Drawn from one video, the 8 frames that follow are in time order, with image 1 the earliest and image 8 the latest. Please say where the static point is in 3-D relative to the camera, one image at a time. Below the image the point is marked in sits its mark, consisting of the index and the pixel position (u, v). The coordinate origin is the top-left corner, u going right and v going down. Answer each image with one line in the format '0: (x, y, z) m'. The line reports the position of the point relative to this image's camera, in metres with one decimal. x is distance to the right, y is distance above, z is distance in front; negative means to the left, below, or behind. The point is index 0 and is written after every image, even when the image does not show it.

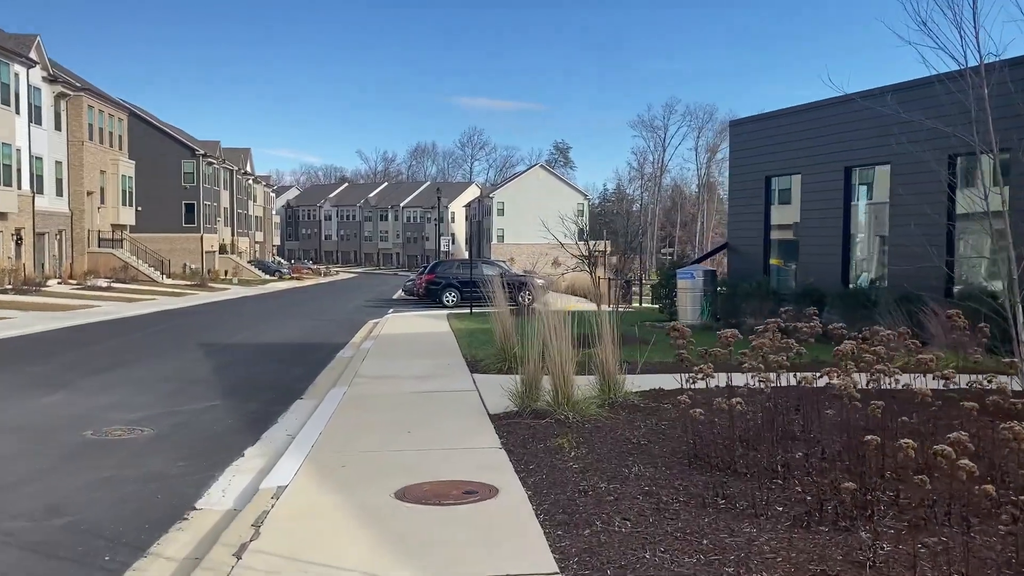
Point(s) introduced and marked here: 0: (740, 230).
0: (+4.5, +1.1, +17.4) m
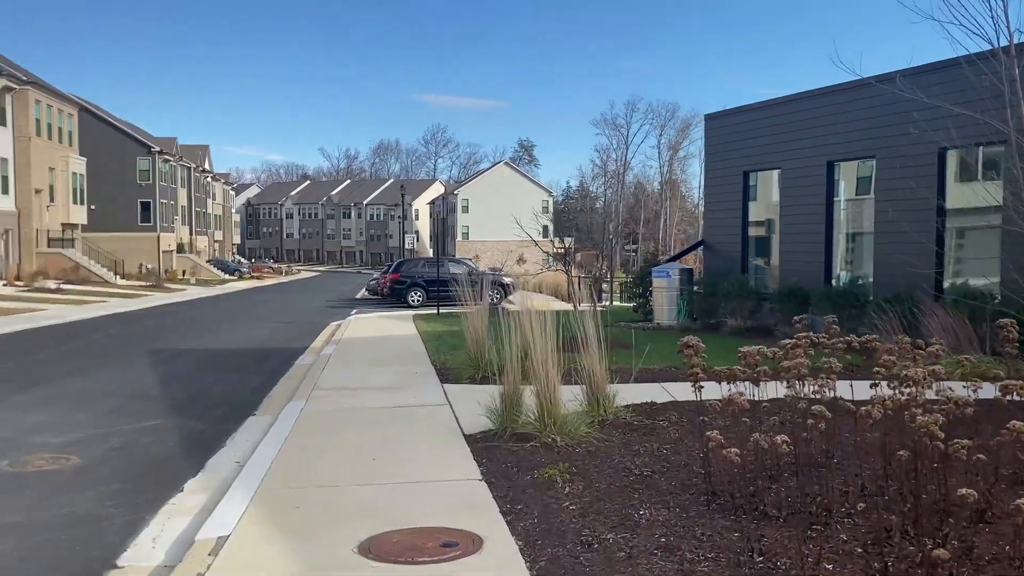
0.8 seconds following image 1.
0: (+3.9, +1.2, +16.8) m
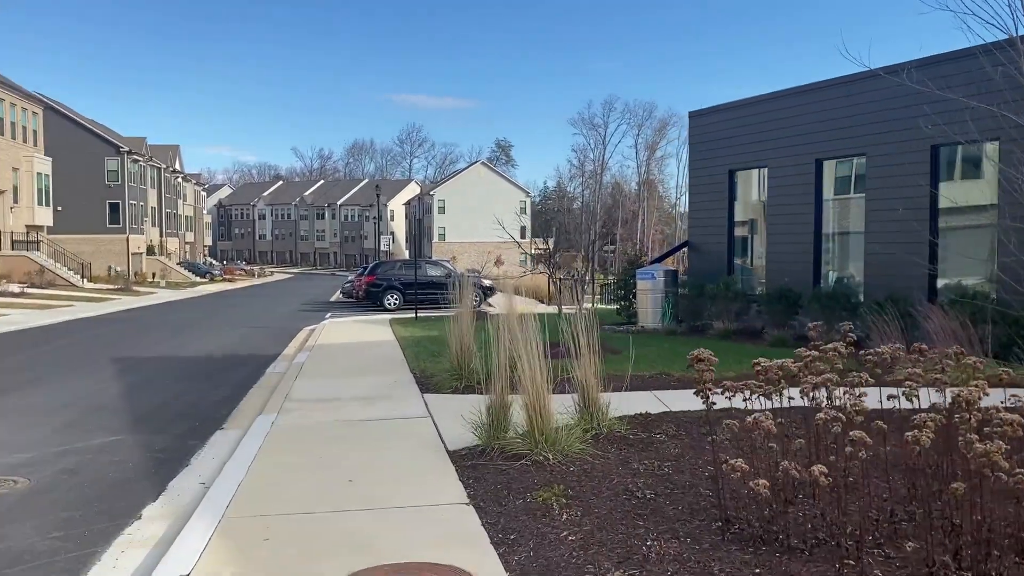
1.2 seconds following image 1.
0: (+3.5, +1.1, +16.5) m
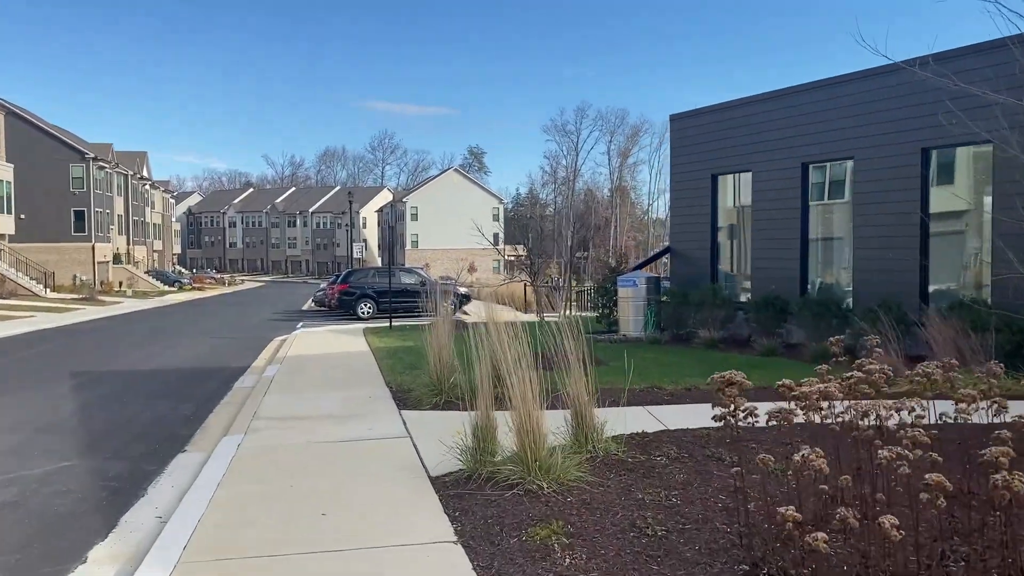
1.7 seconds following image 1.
0: (+3.1, +1.0, +16.1) m
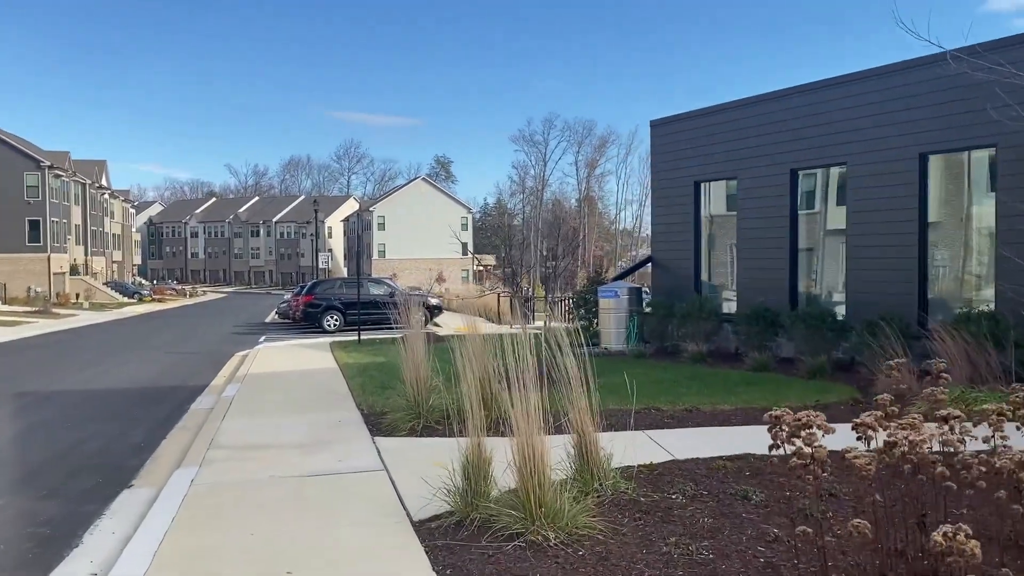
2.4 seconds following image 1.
0: (+2.7, +0.8, +15.5) m
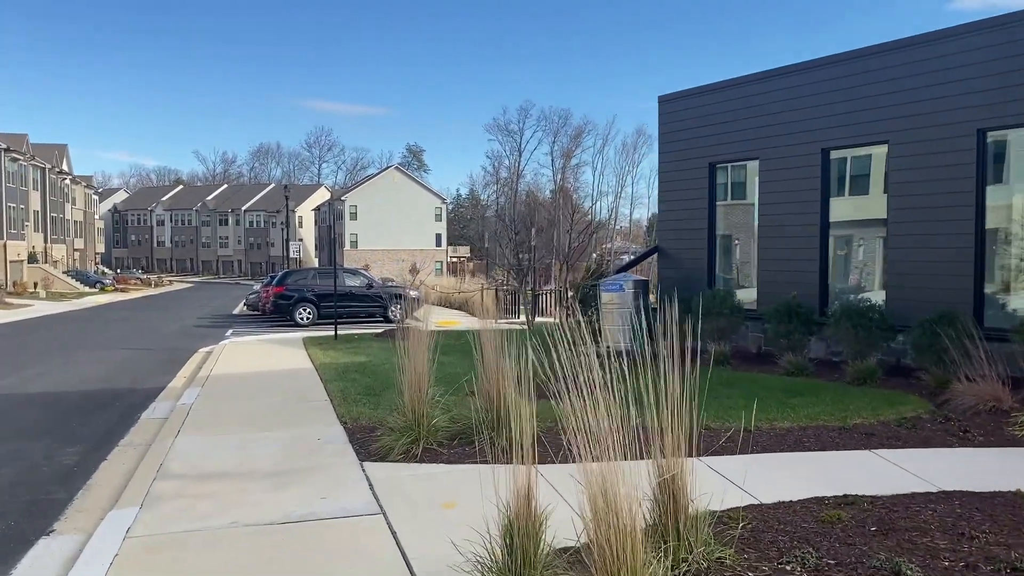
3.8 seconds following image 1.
0: (+2.6, +0.9, +14.1) m
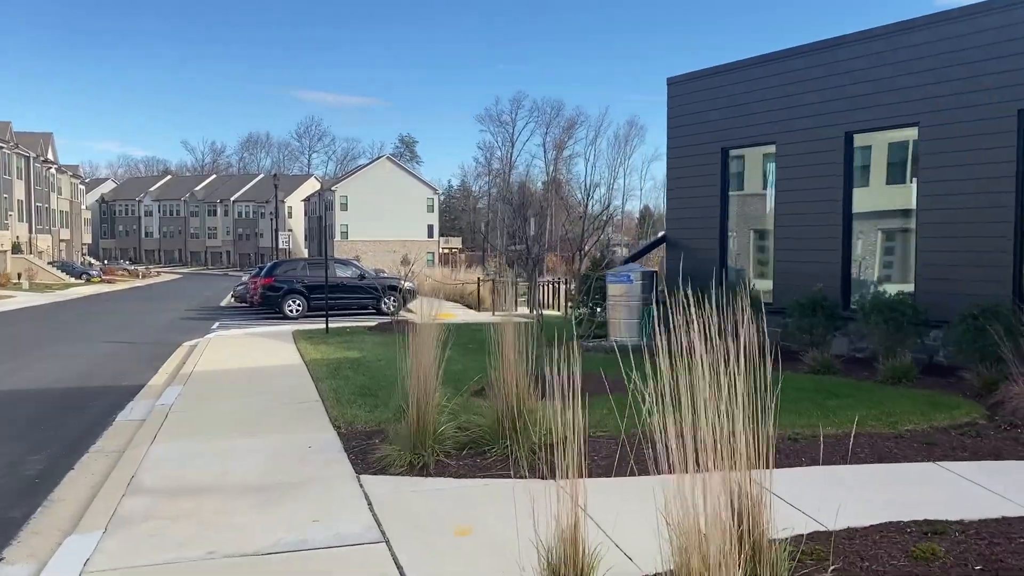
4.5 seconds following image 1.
0: (+2.6, +1.1, +13.4) m
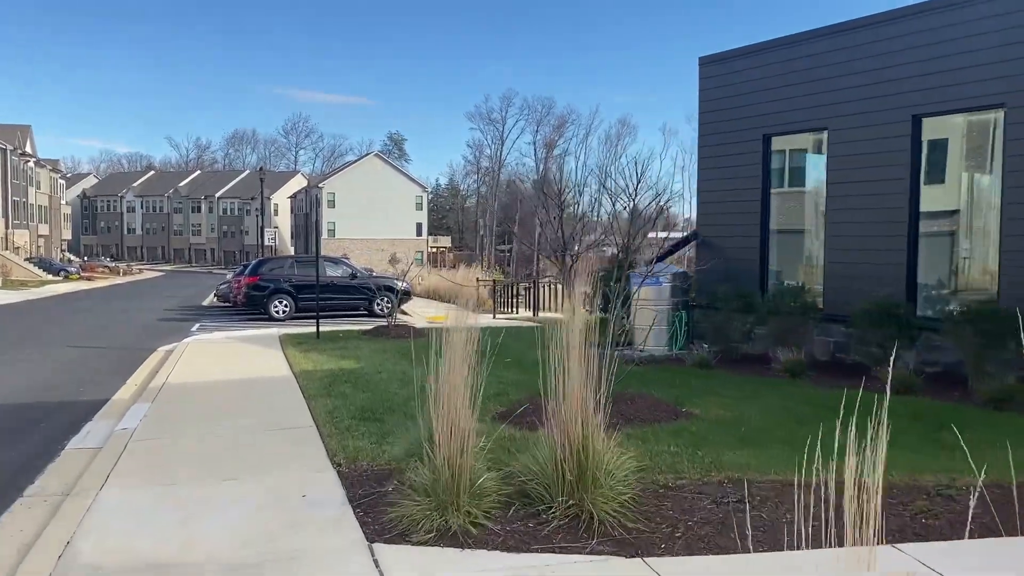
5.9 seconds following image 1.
0: (+2.8, +1.0, +12.1) m
